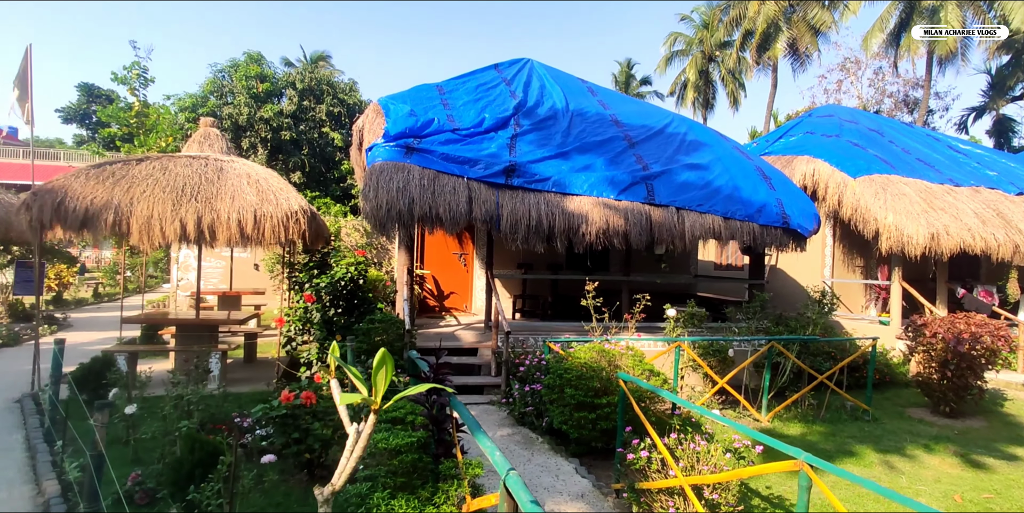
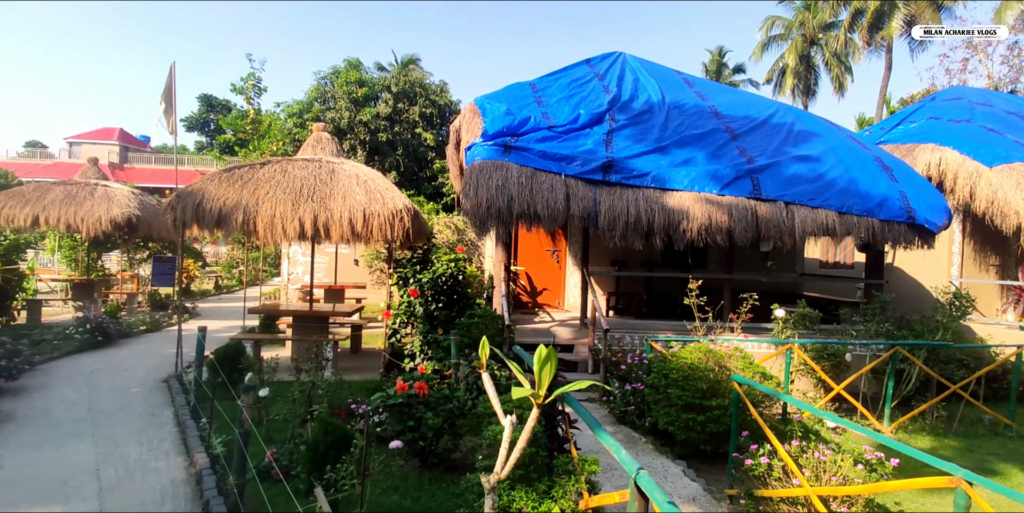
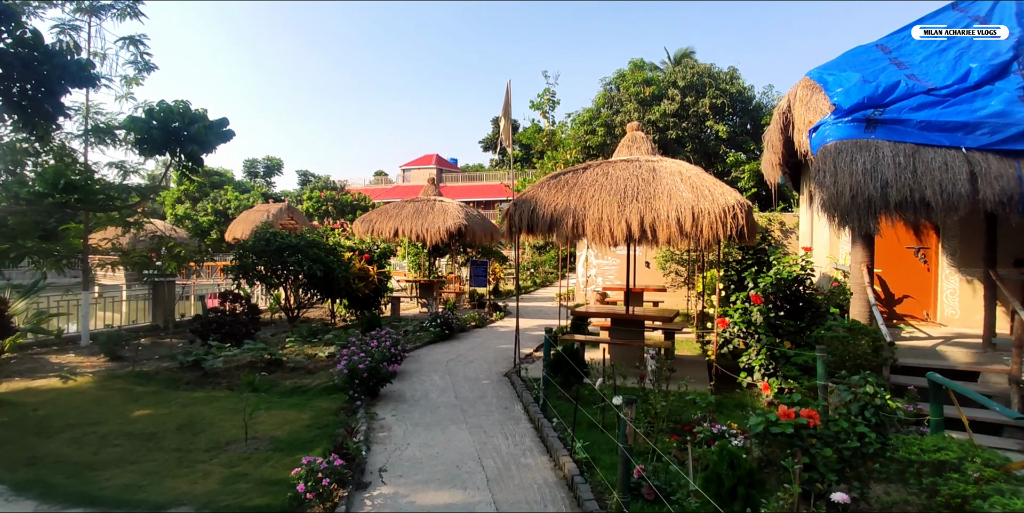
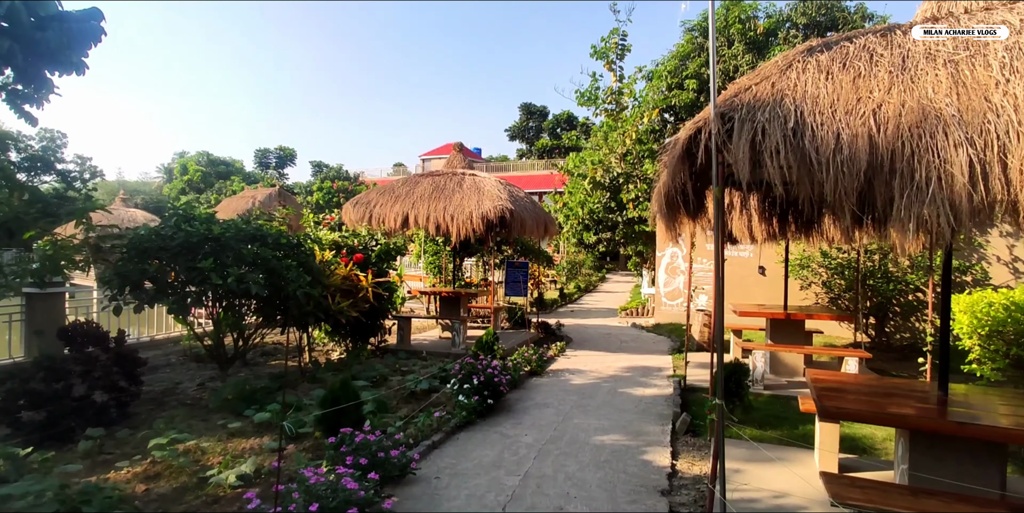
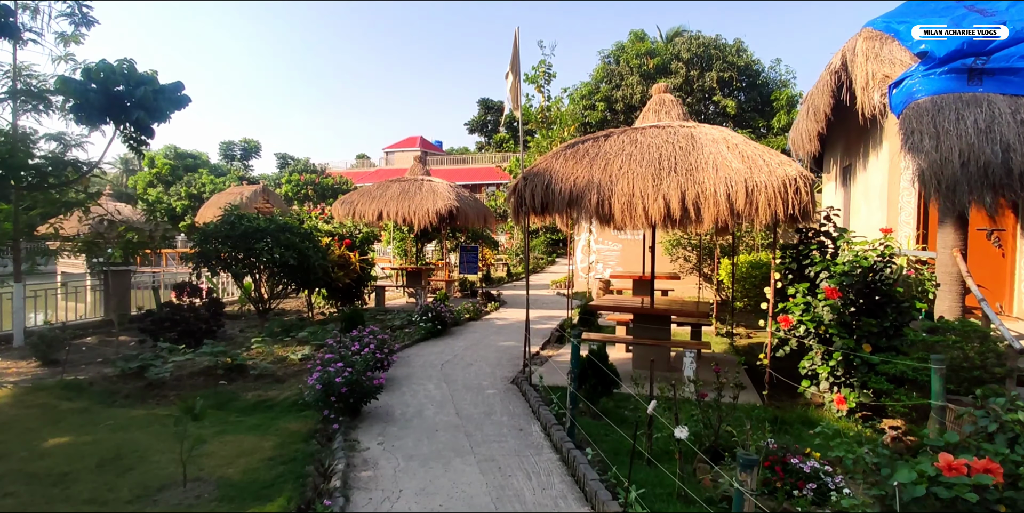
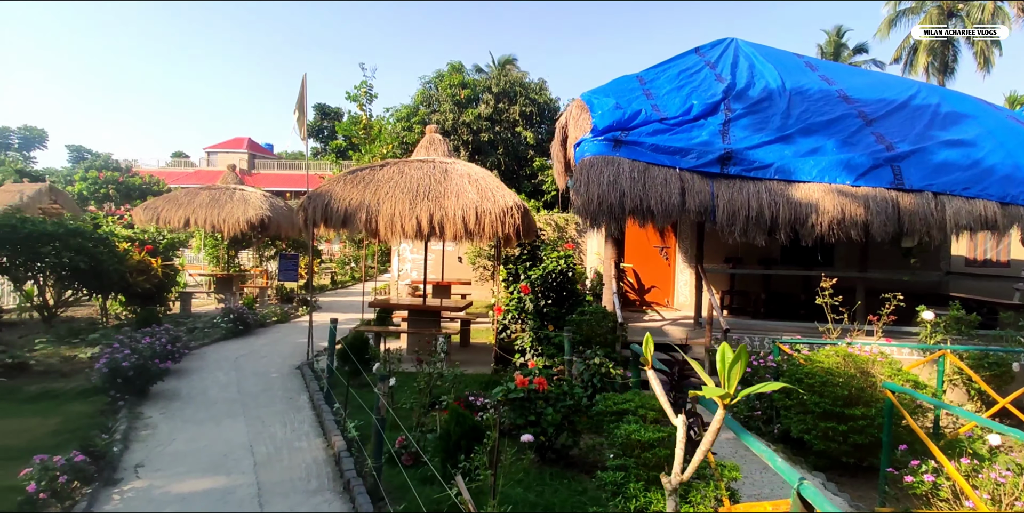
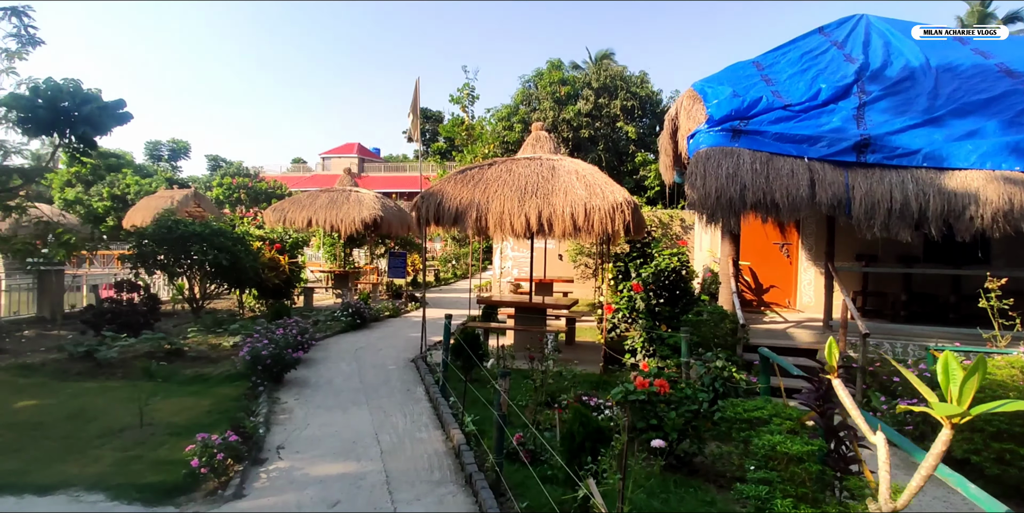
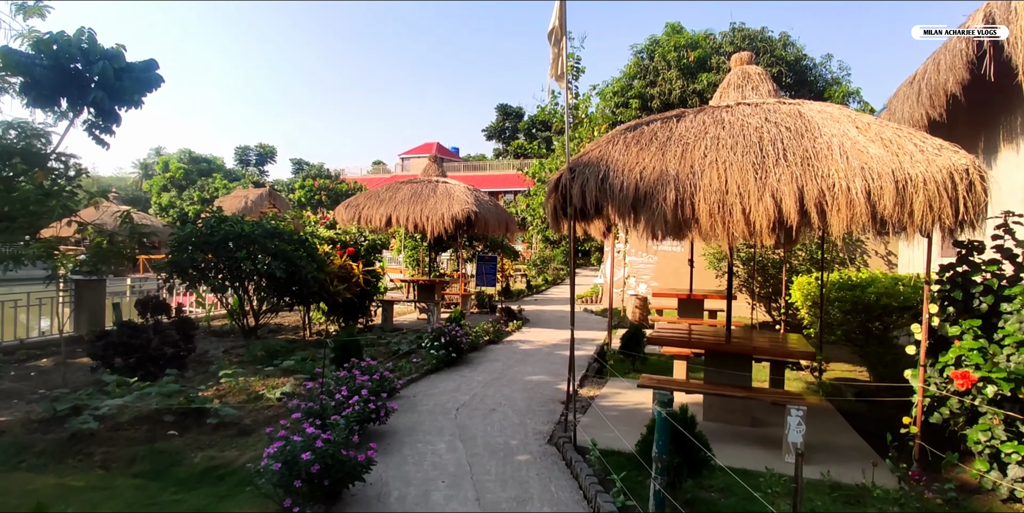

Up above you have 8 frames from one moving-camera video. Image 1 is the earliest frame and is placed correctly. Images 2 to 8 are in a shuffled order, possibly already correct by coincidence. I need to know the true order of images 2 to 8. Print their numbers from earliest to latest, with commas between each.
2, 6, 7, 3, 5, 8, 4
